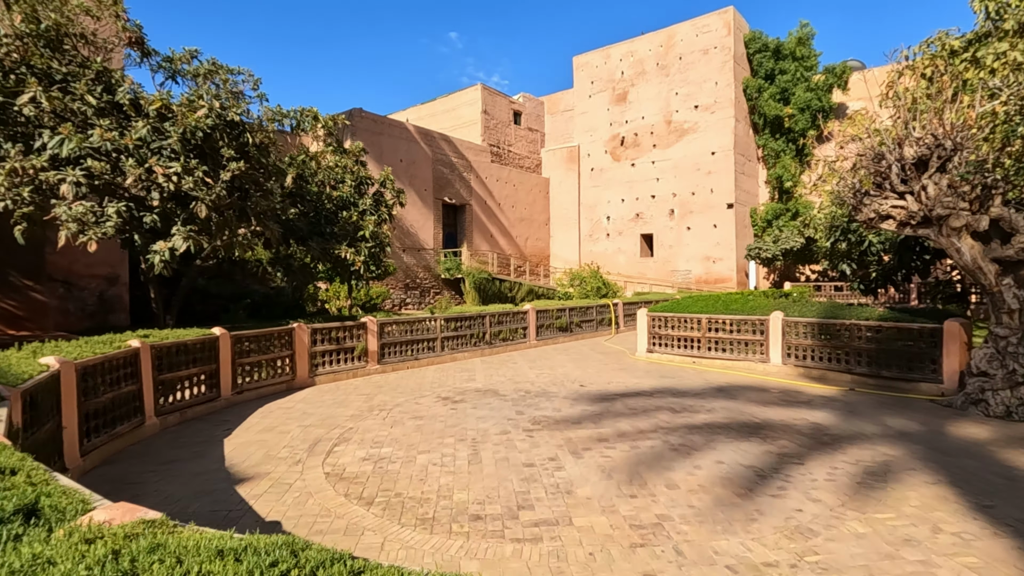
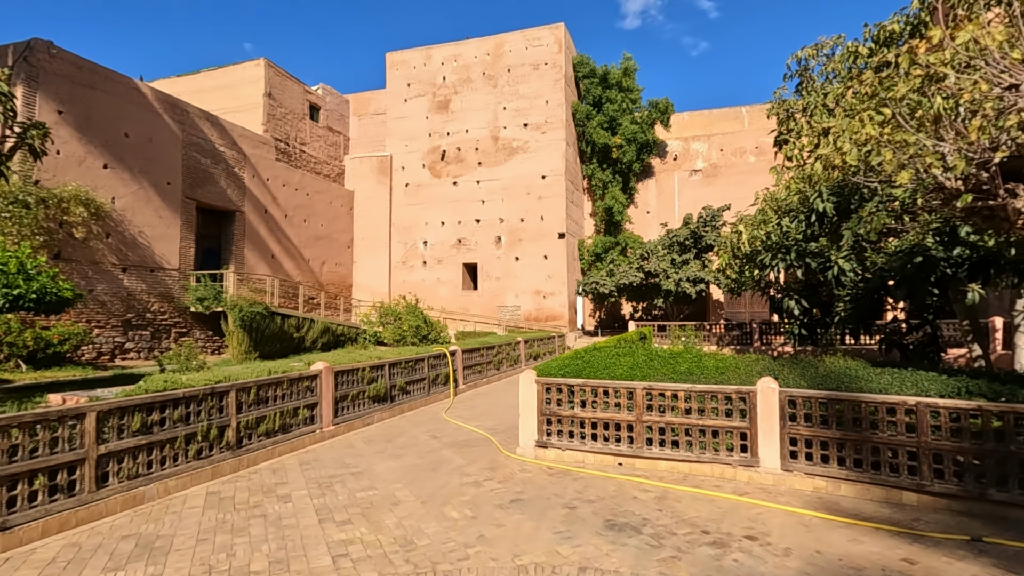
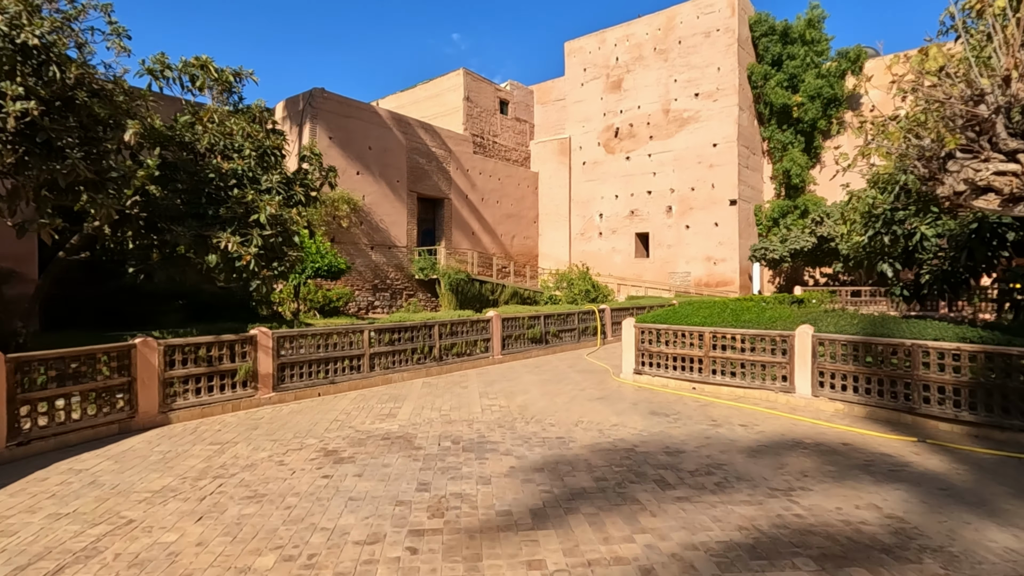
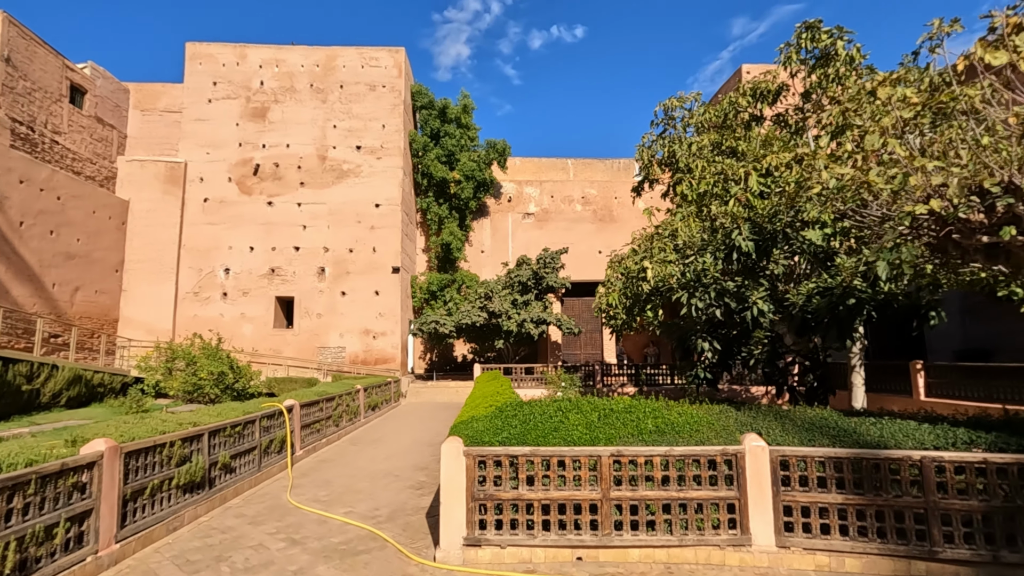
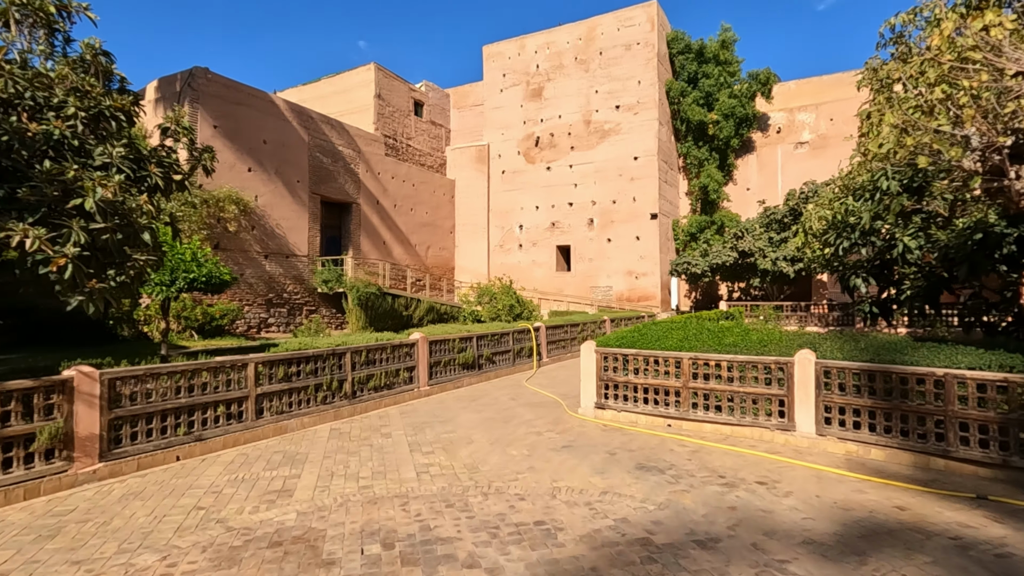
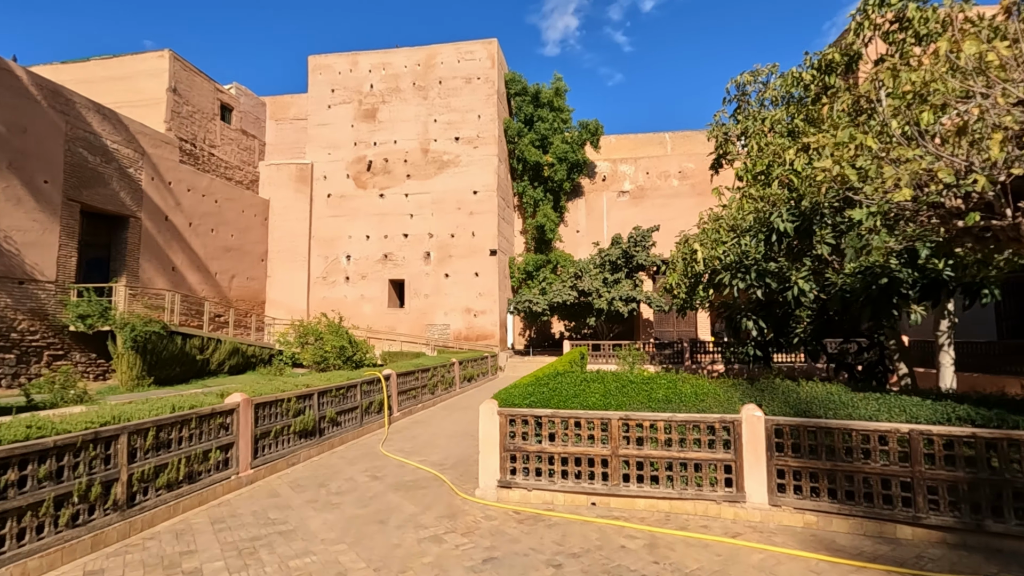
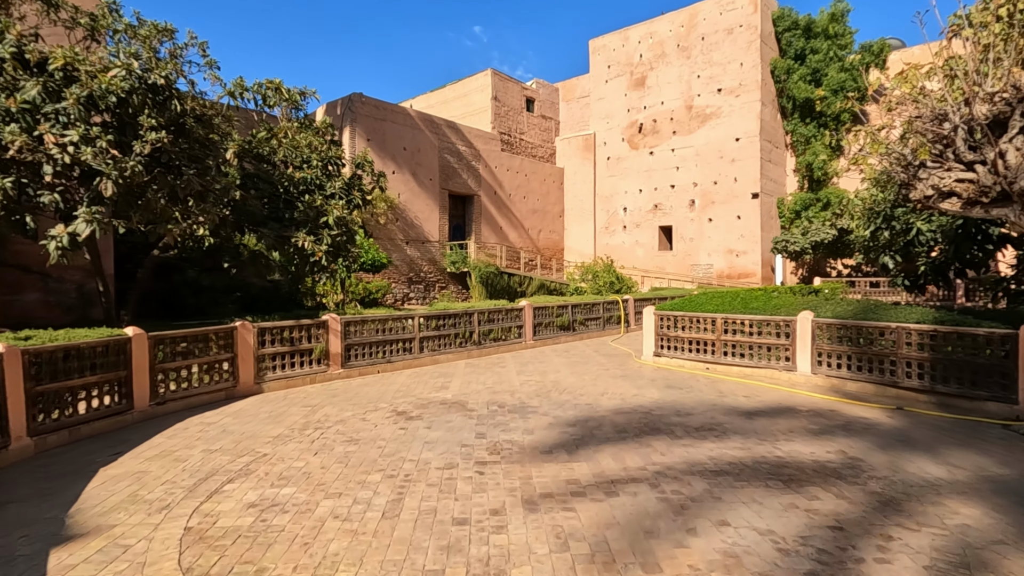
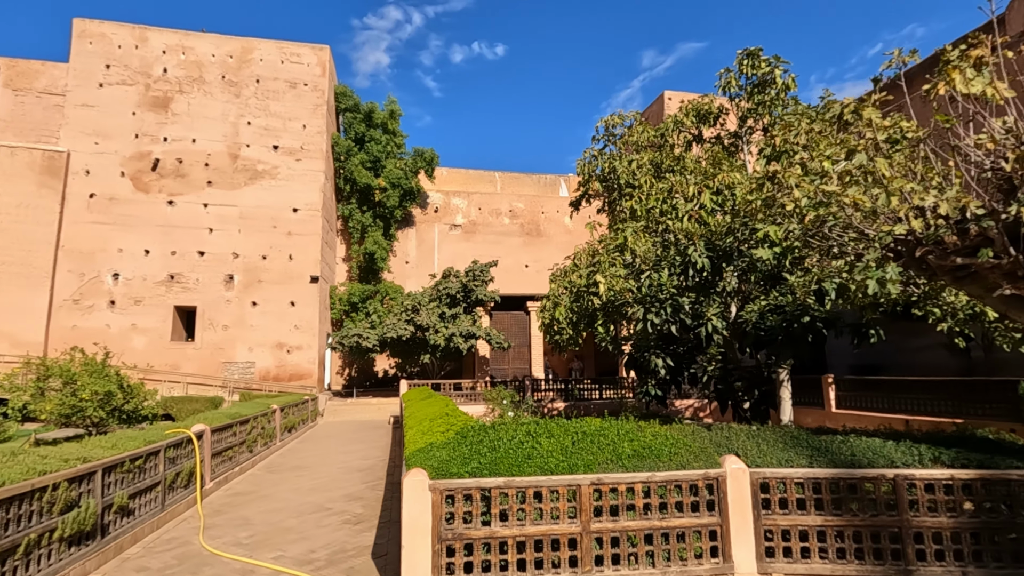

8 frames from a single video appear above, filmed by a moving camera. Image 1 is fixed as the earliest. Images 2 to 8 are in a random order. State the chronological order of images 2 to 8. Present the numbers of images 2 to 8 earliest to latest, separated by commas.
7, 3, 5, 2, 6, 4, 8
